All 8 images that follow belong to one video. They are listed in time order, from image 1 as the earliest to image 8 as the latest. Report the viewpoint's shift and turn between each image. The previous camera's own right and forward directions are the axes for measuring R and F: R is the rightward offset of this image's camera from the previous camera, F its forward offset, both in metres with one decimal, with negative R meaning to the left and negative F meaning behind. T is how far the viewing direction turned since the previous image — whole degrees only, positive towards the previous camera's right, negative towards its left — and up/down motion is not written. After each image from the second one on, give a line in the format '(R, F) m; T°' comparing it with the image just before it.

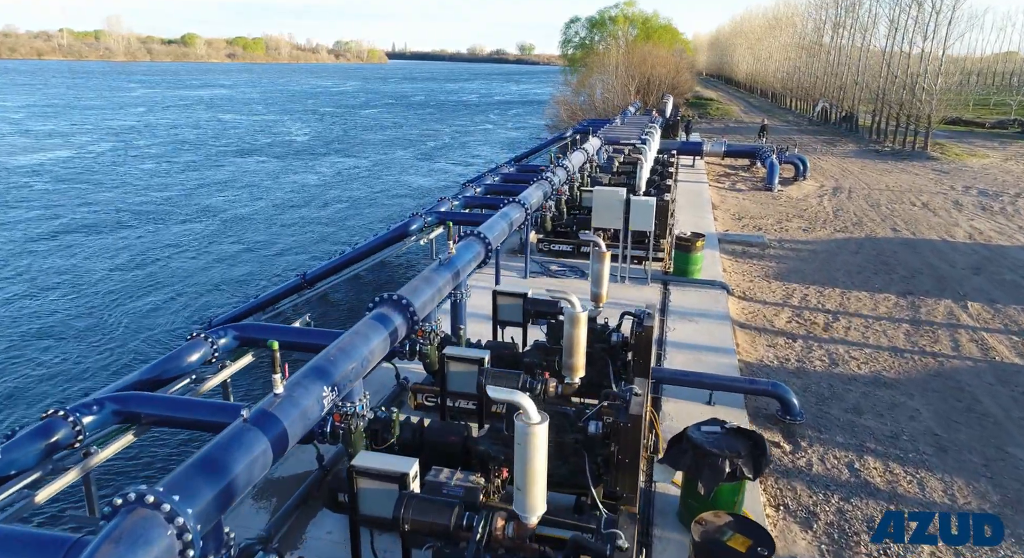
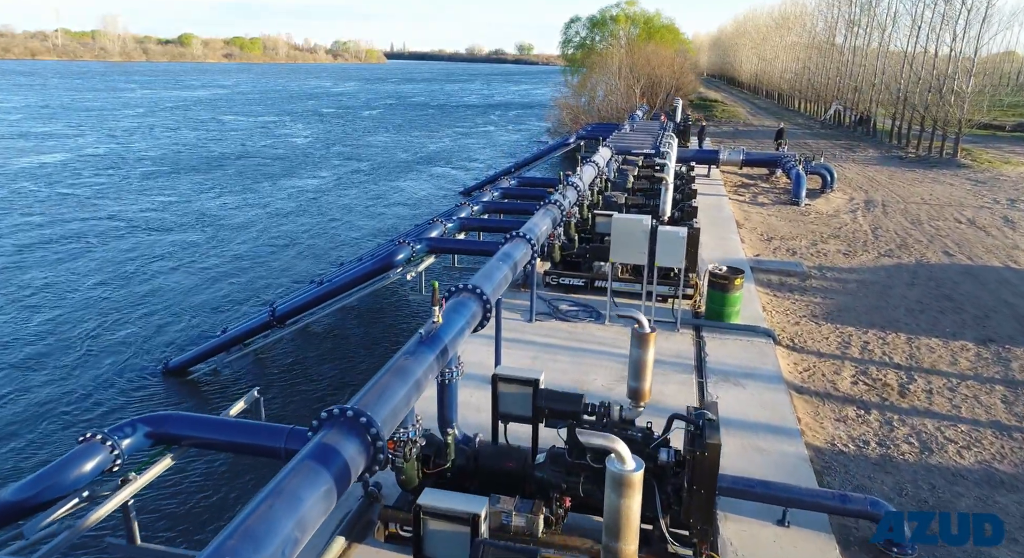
(-0.1, +2.2) m; 0°
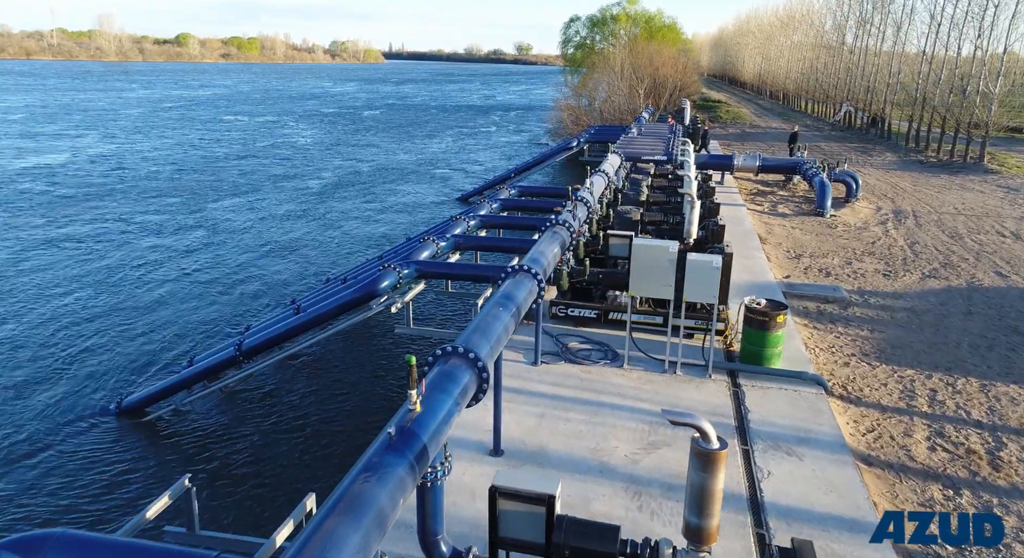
(0.0, +1.7) m; 0°
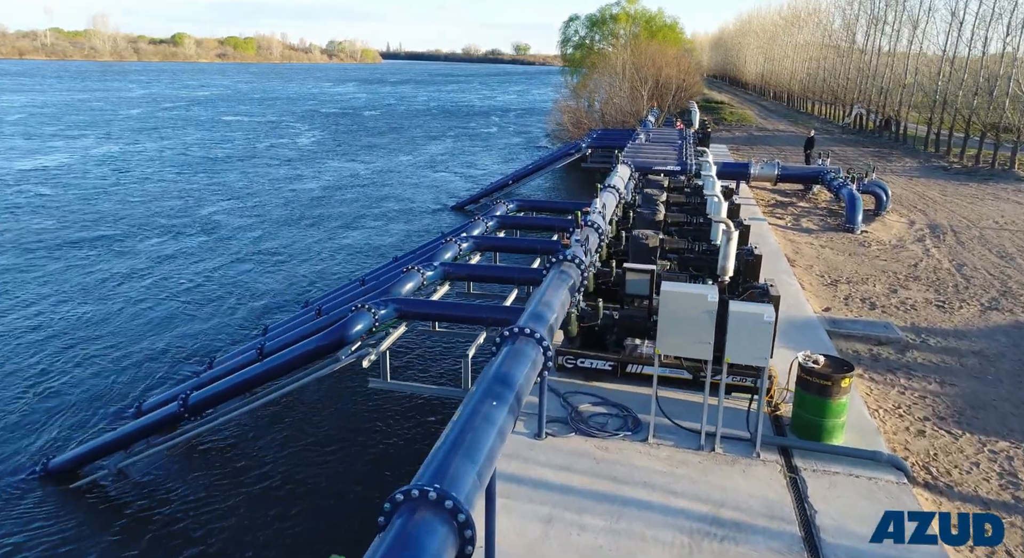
(0.0, +1.9) m; 0°
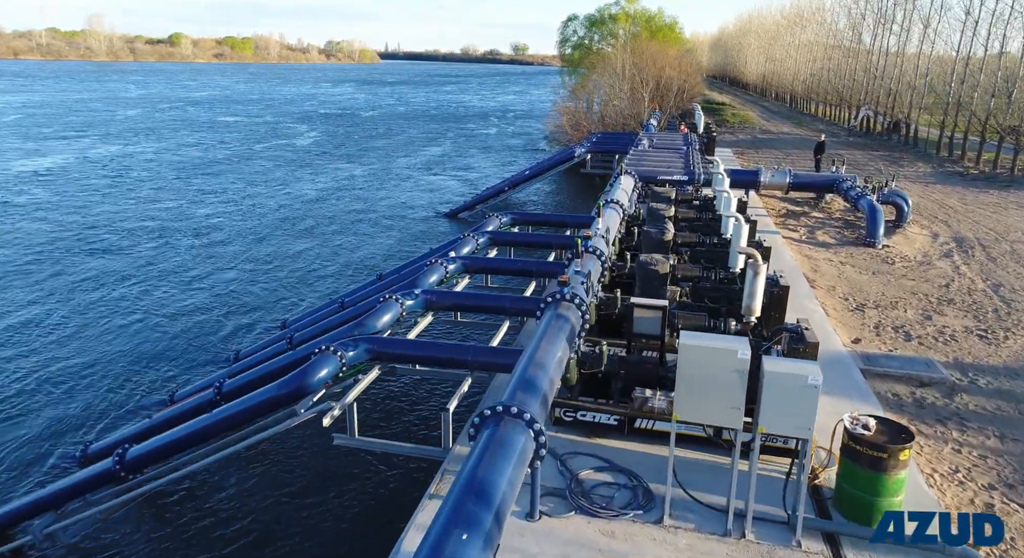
(+0.1, +1.4) m; 0°
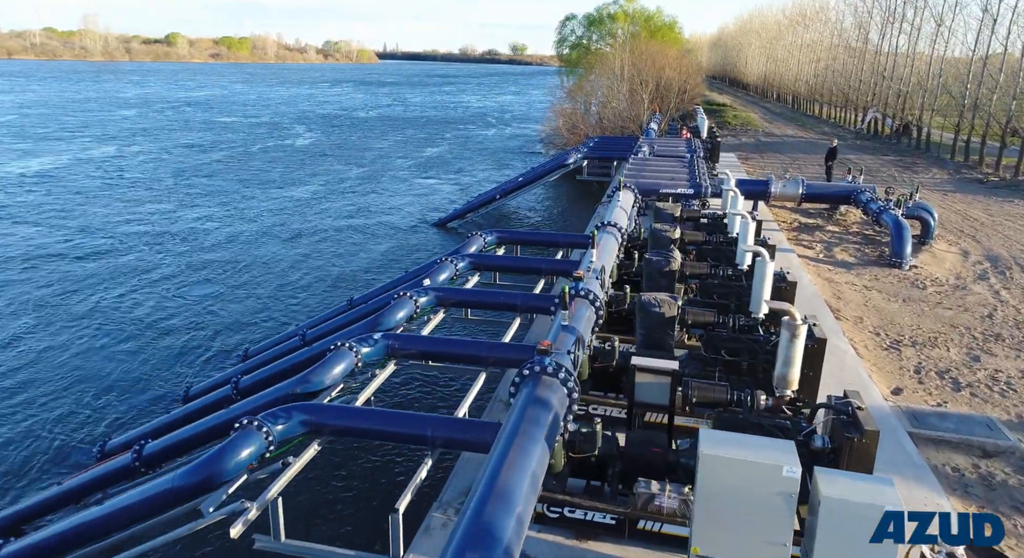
(+0.3, +1.7) m; 0°
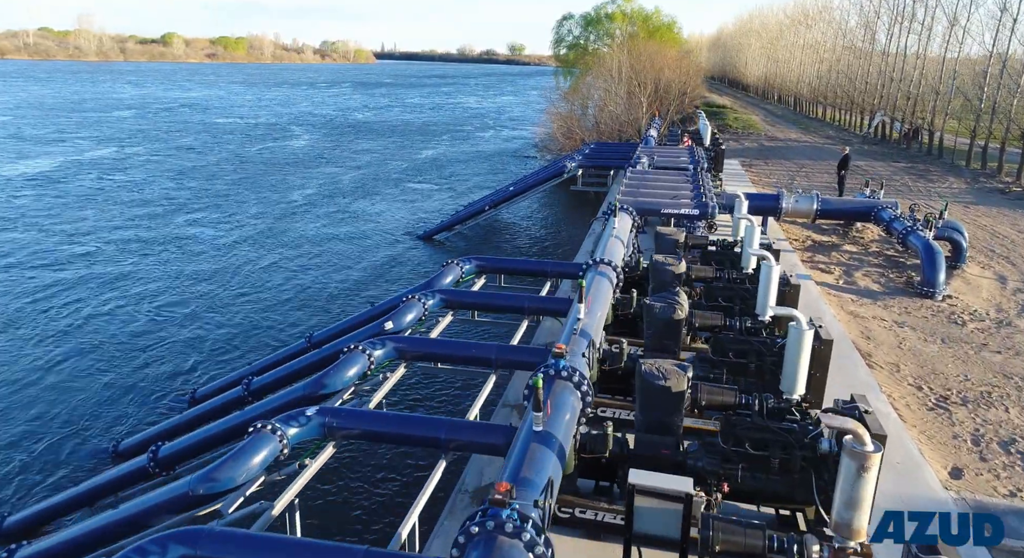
(+0.3, +1.8) m; 0°
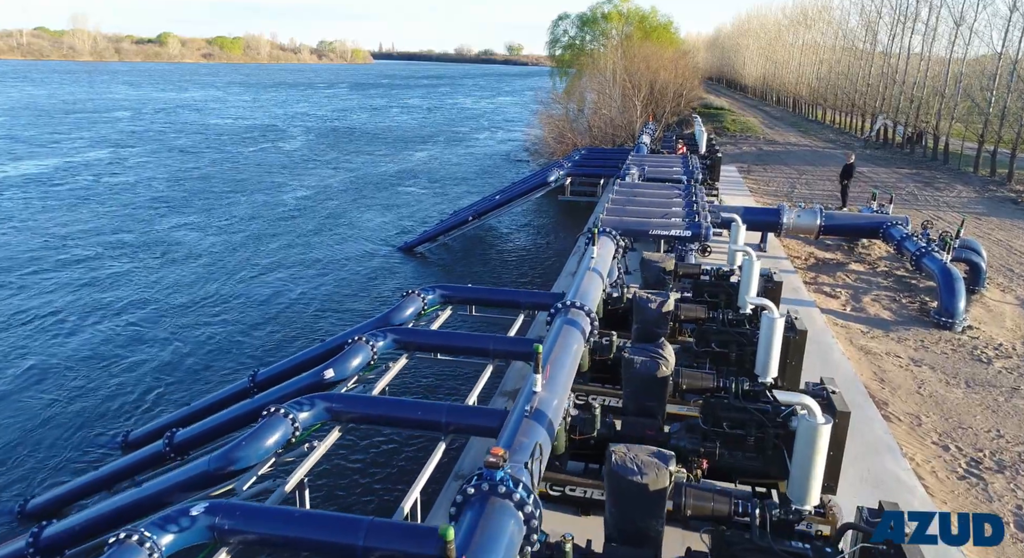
(+0.5, +1.4) m; 0°
